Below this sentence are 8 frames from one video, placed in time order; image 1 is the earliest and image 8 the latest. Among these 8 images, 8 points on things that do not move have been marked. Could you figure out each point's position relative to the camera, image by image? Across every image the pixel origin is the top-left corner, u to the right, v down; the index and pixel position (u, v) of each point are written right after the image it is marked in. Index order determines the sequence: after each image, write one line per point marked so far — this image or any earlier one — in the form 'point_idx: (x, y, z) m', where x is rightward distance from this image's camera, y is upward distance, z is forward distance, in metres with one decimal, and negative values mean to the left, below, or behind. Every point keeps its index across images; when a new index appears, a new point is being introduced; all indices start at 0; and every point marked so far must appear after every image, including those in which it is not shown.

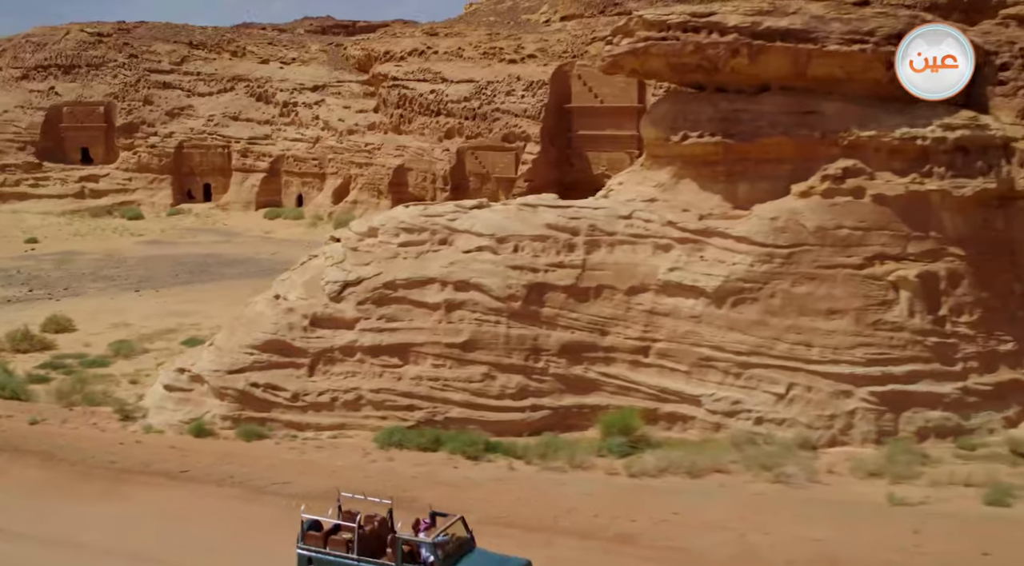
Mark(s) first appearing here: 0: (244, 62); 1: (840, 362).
0: (-5.2, +4.3, +19.7) m
1: (+2.1, -0.5, +6.6) m
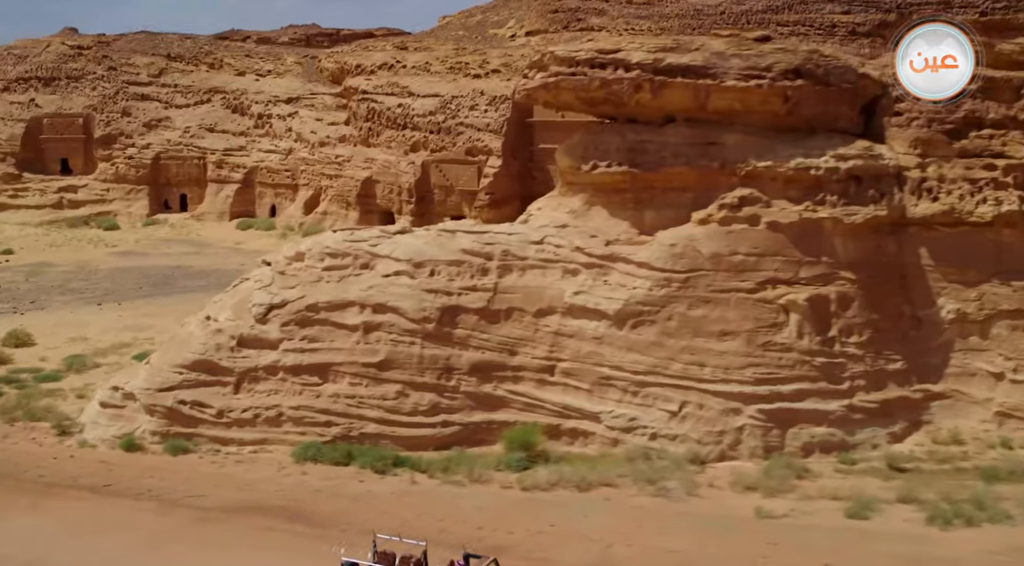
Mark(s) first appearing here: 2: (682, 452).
0: (-5.8, +4.1, +20.1) m
1: (+1.5, -0.7, +7.0) m
2: (+1.1, -1.1, +6.8) m
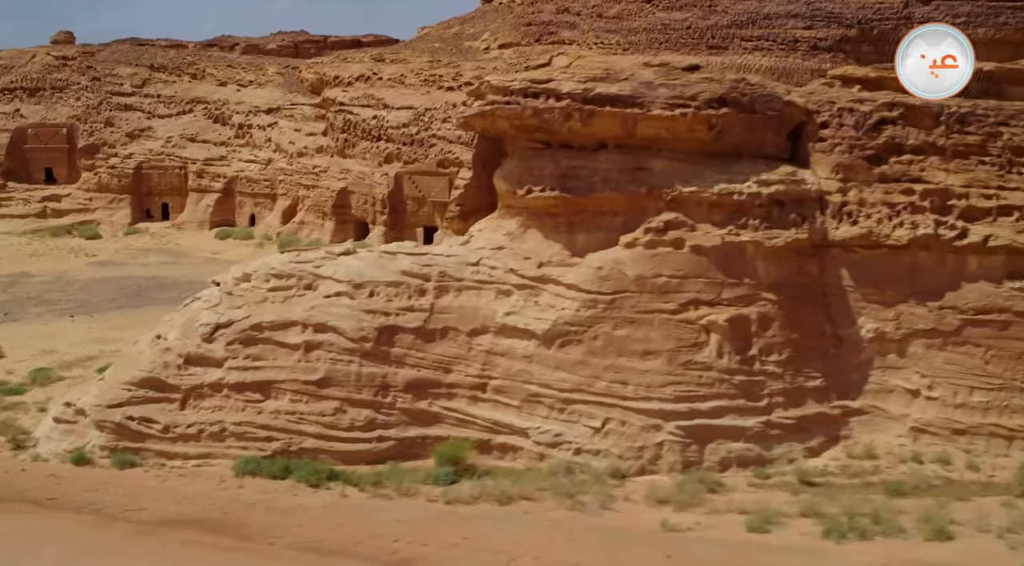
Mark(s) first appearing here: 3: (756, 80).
0: (-6.2, +4.0, +20.4) m
1: (+1.0, -0.8, +7.3) m
2: (+0.6, -1.3, +7.2) m
3: (+1.9, +1.6, +8.2) m
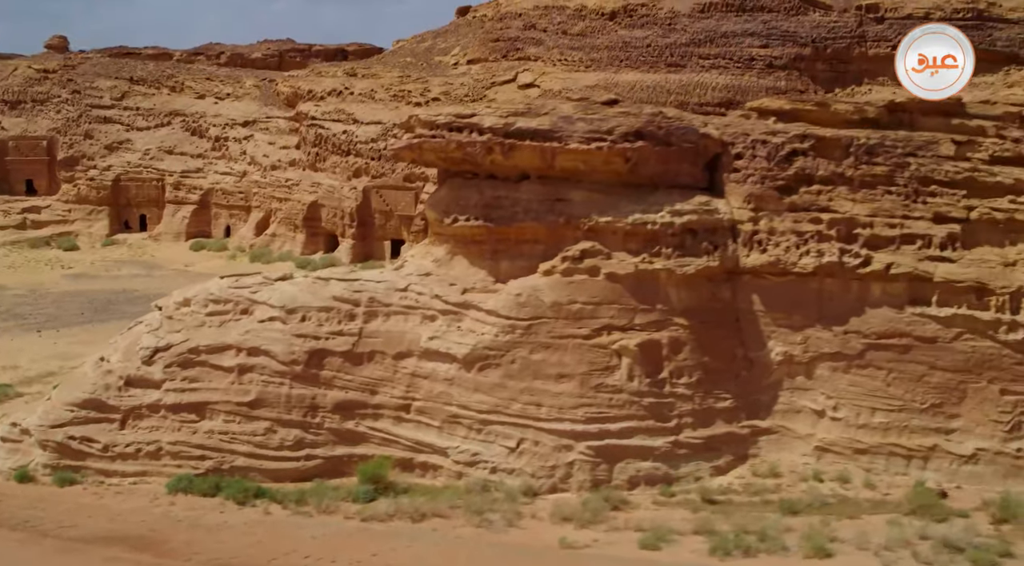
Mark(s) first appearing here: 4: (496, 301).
0: (-6.8, +3.8, +20.8) m
1: (+0.4, -1.0, +7.7) m
2: (0.0, -1.5, +7.6) m
3: (+1.3, +1.4, +8.5) m
4: (-0.1, -0.1, +8.0) m
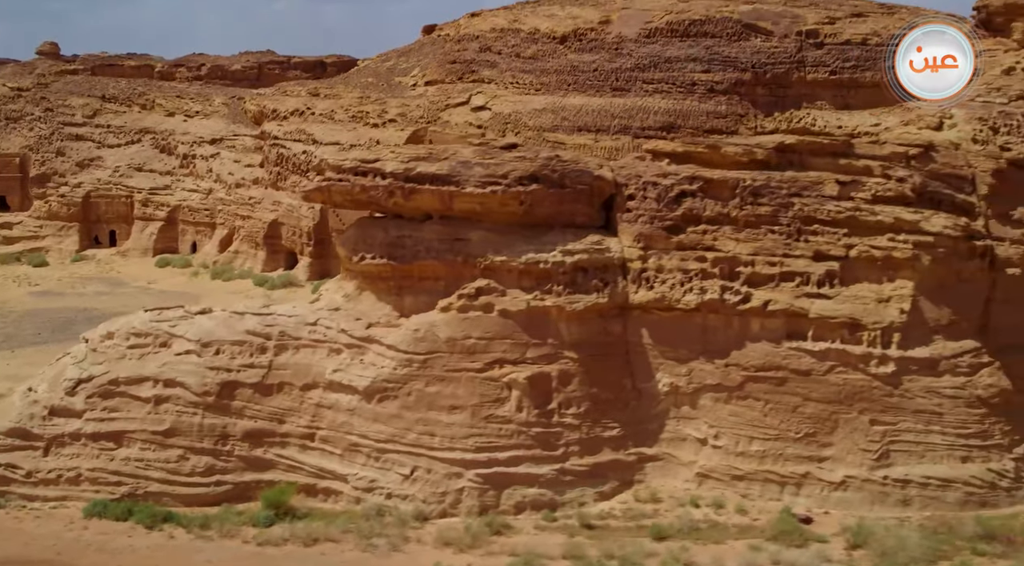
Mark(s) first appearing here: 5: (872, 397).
0: (-7.6, +3.5, +21.4) m
1: (-0.5, -1.3, +8.2) m
2: (-0.8, -1.8, +8.1) m
3: (+0.5, +1.1, +9.0) m
4: (-1.0, -0.4, +8.5) m
5: (+3.0, -0.9, +8.5) m
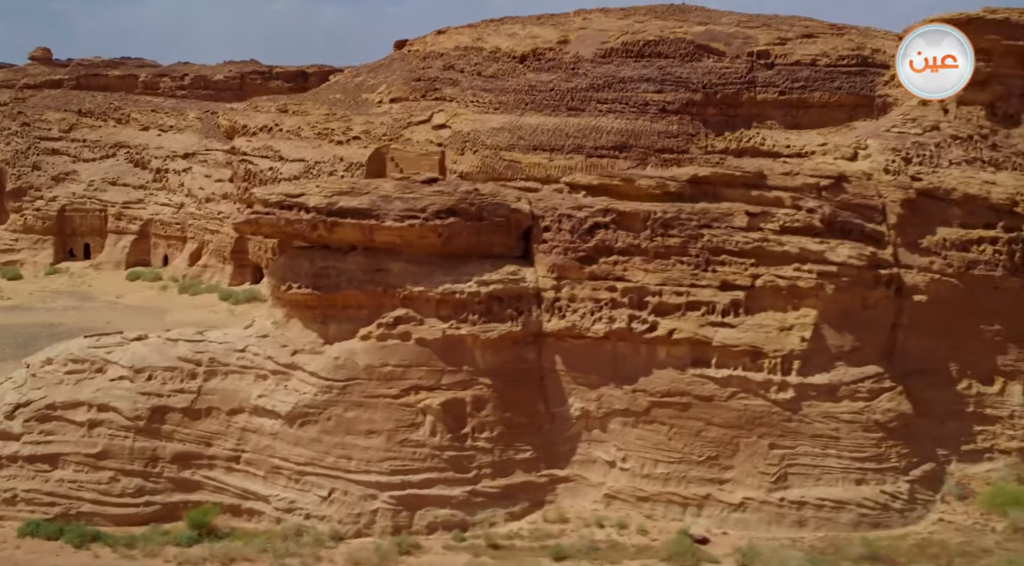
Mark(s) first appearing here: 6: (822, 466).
0: (-8.2, +3.3, +21.8) m
1: (-1.2, -1.6, +8.6) m
2: (-1.5, -2.1, +8.5) m
3: (-0.2, +0.9, +9.4) m
4: (-1.7, -0.7, +8.9) m
5: (+2.3, -1.2, +8.9) m
6: (+2.7, -1.6, +8.8) m
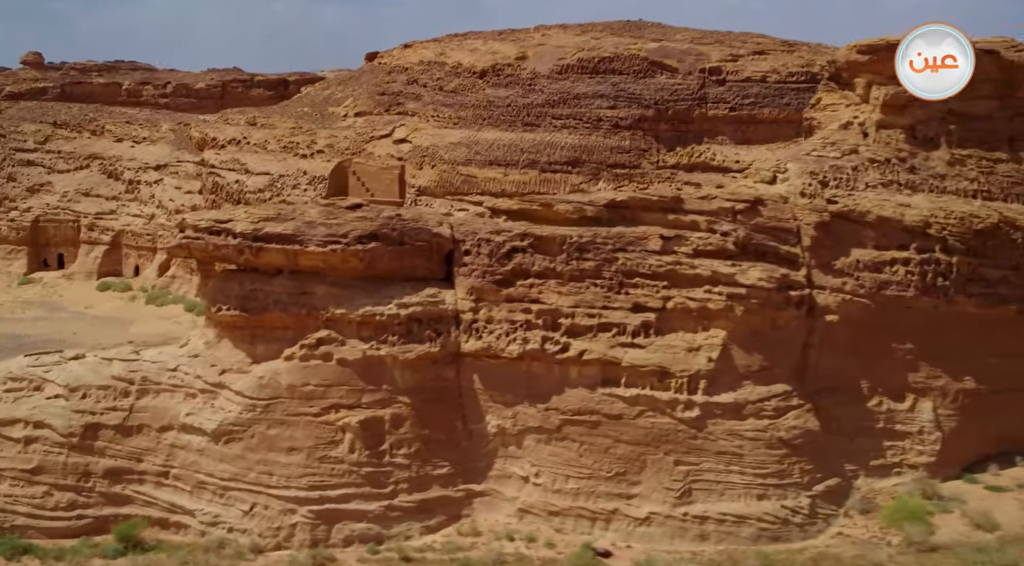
0: (-9.0, +3.1, +22.2) m
1: (-2.0, -1.8, +9.0) m
2: (-2.3, -2.3, +8.9) m
3: (-1.0, +0.7, +9.8) m
4: (-2.5, -0.9, +9.3) m
5: (+1.5, -1.4, +9.2) m
6: (+1.9, -1.8, +9.2) m
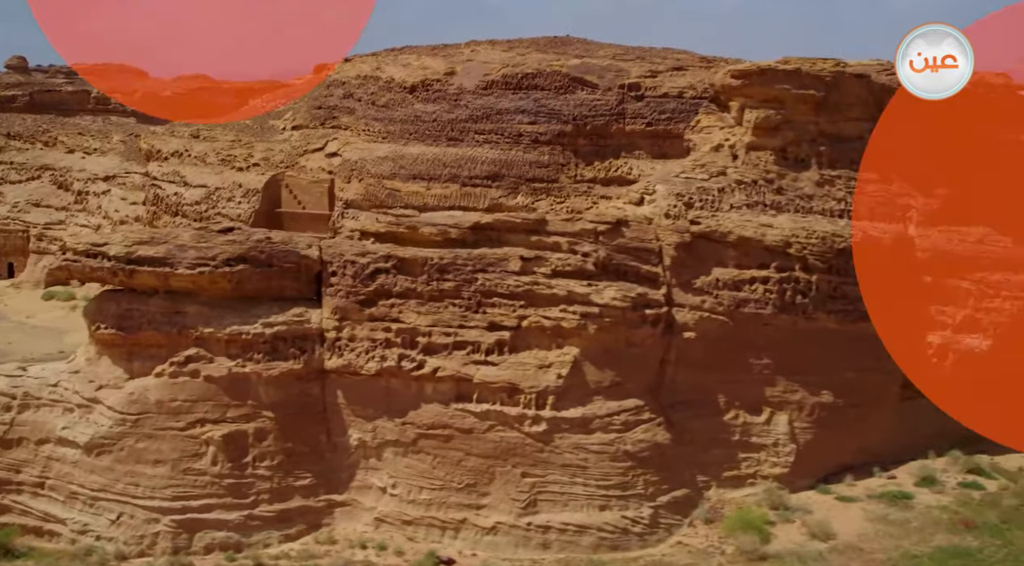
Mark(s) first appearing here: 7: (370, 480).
0: (-10.2, +2.9, +22.8) m
1: (-3.3, -2.0, +9.5) m
2: (-3.7, -2.5, +9.4) m
3: (-2.4, +0.5, +10.3) m
4: (-3.8, -1.1, +9.8) m
5: (+0.1, -1.6, +9.7) m
6: (+0.5, -2.0, +9.7) m
7: (-1.4, -1.9, +10.0) m
